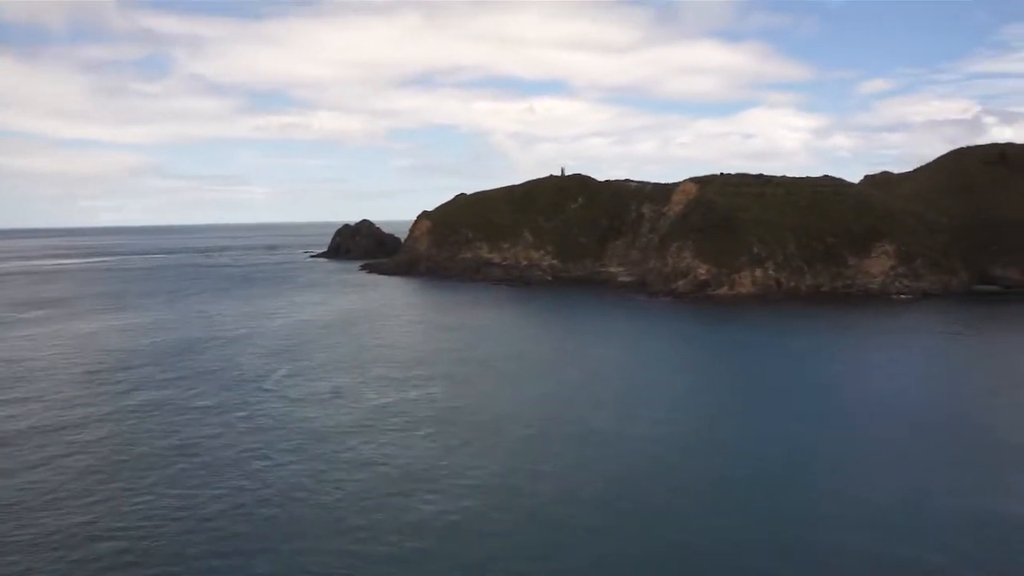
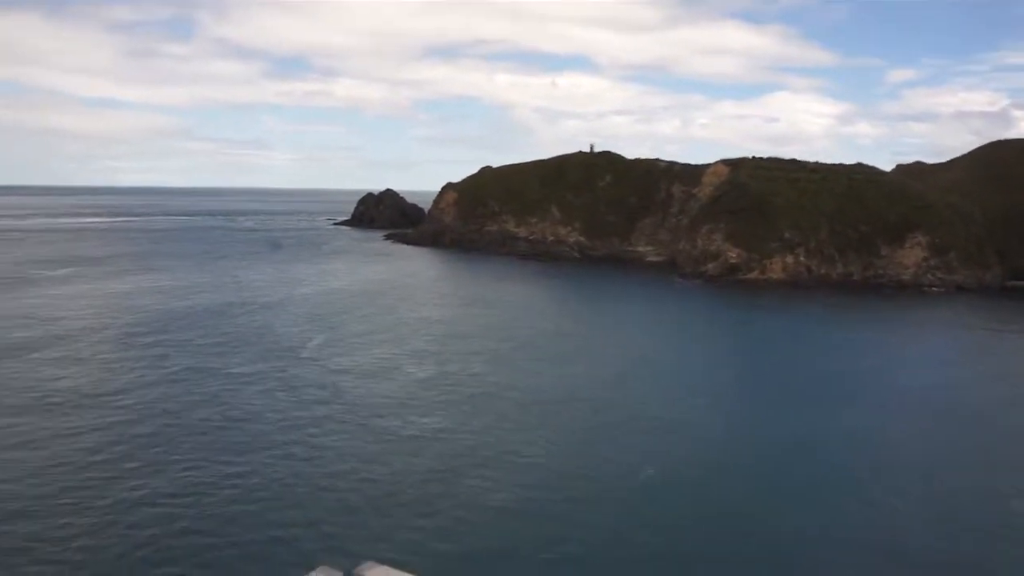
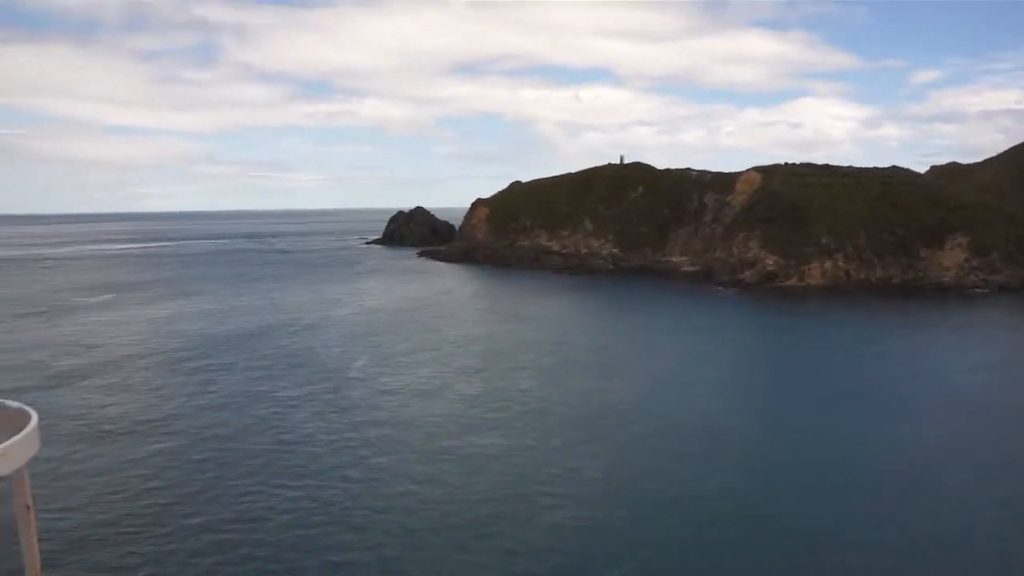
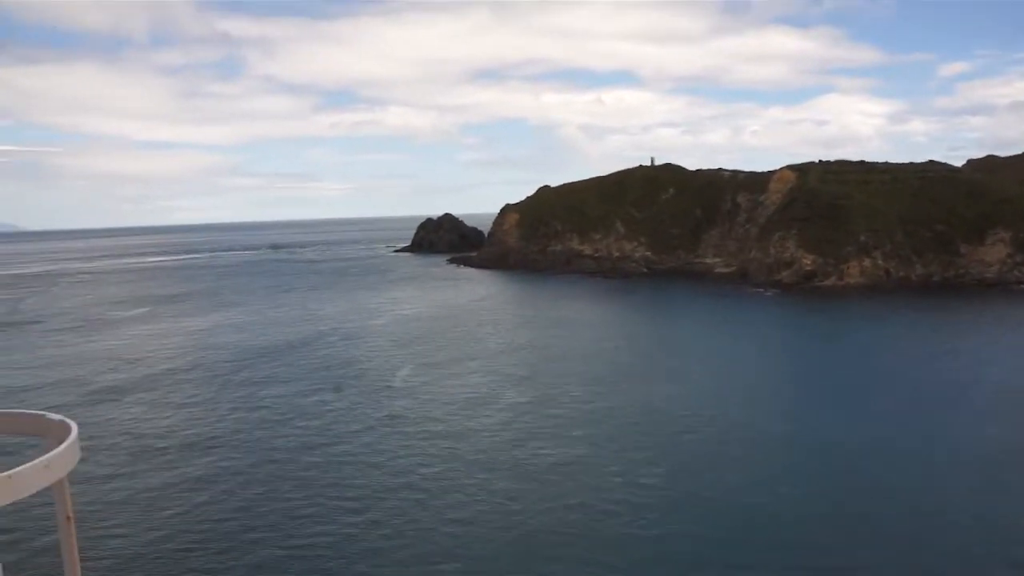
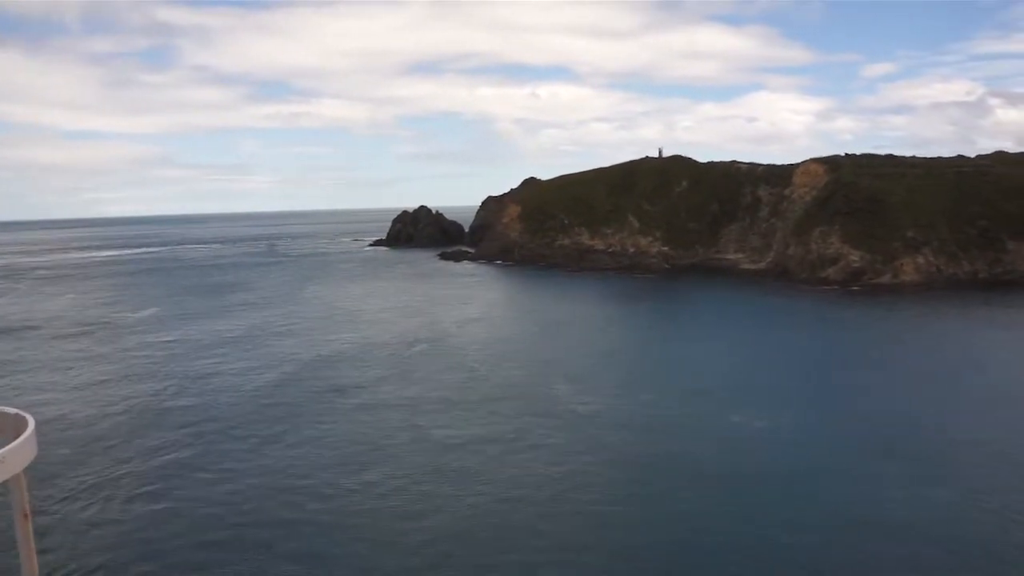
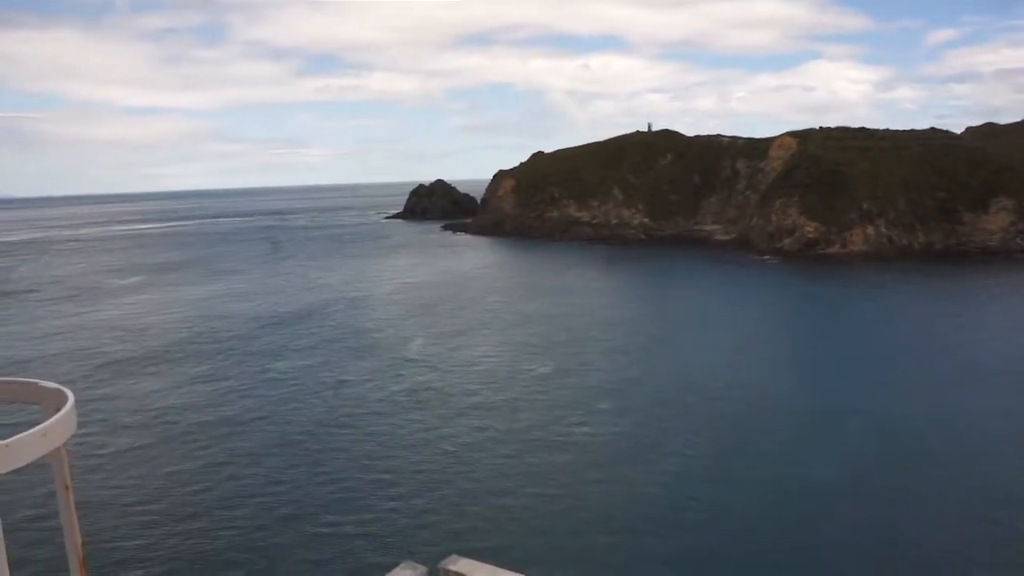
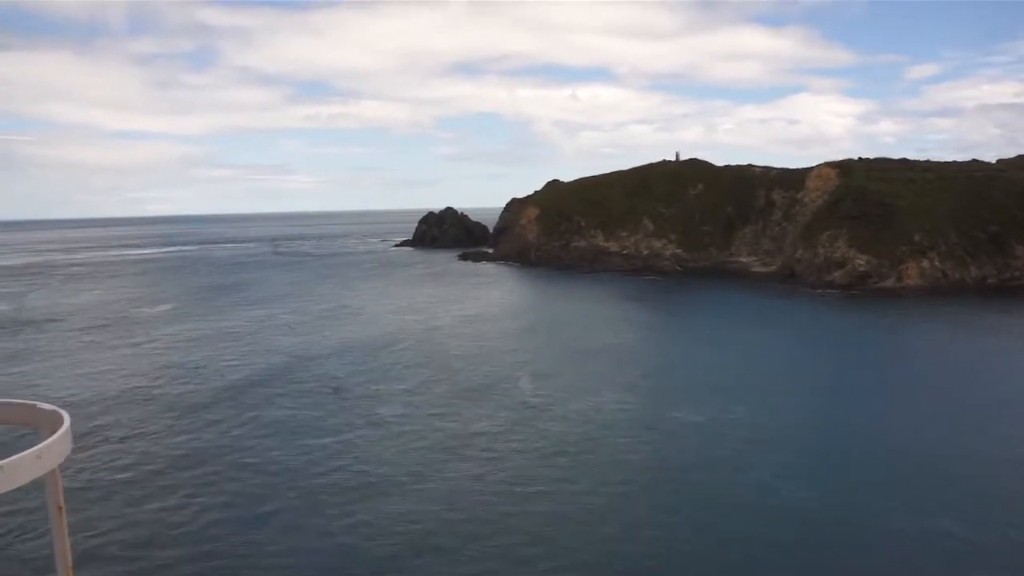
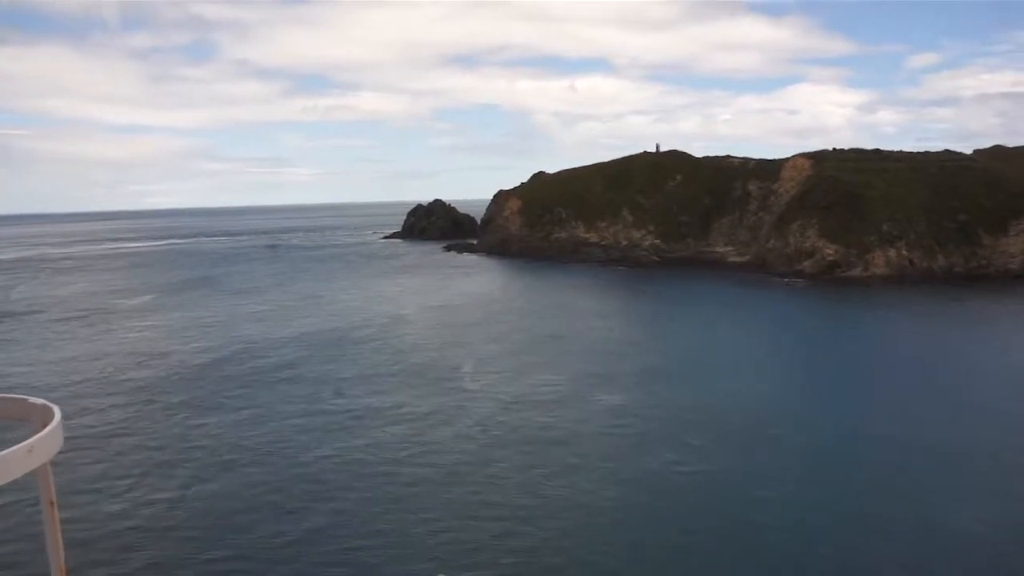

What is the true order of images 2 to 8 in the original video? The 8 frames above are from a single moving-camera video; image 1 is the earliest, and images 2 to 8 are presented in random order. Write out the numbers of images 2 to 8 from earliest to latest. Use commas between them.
2, 3, 4, 6, 8, 7, 5
